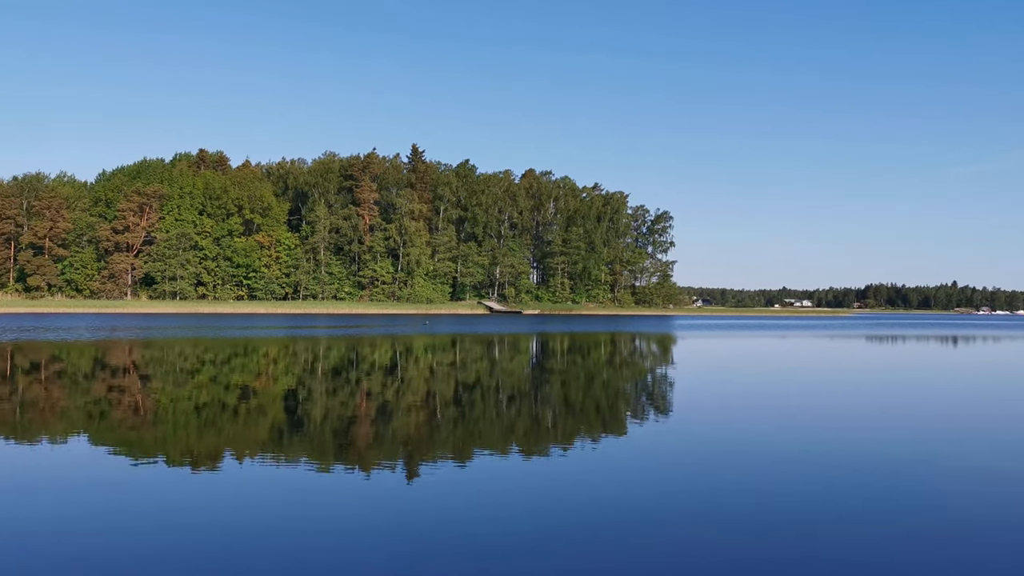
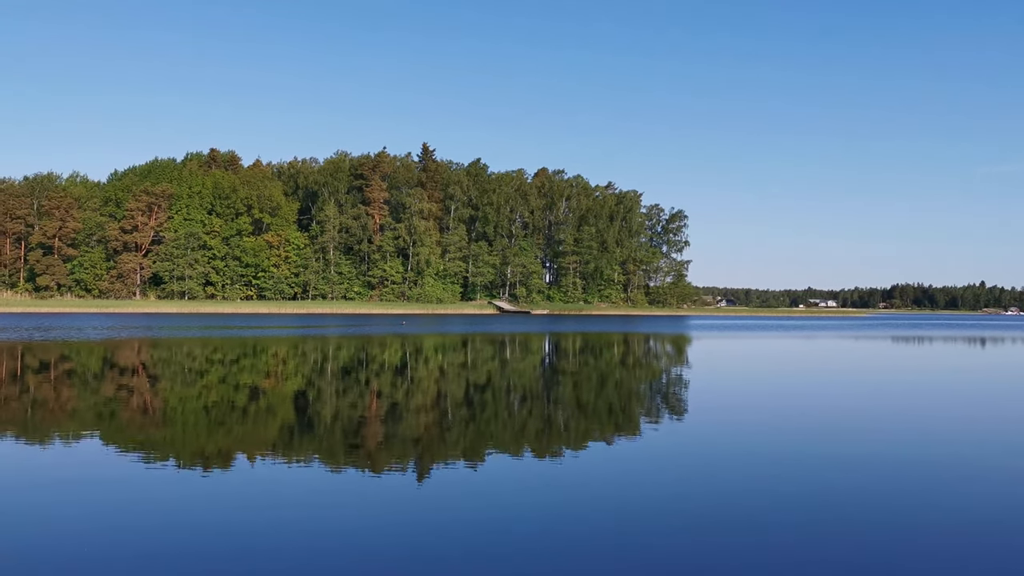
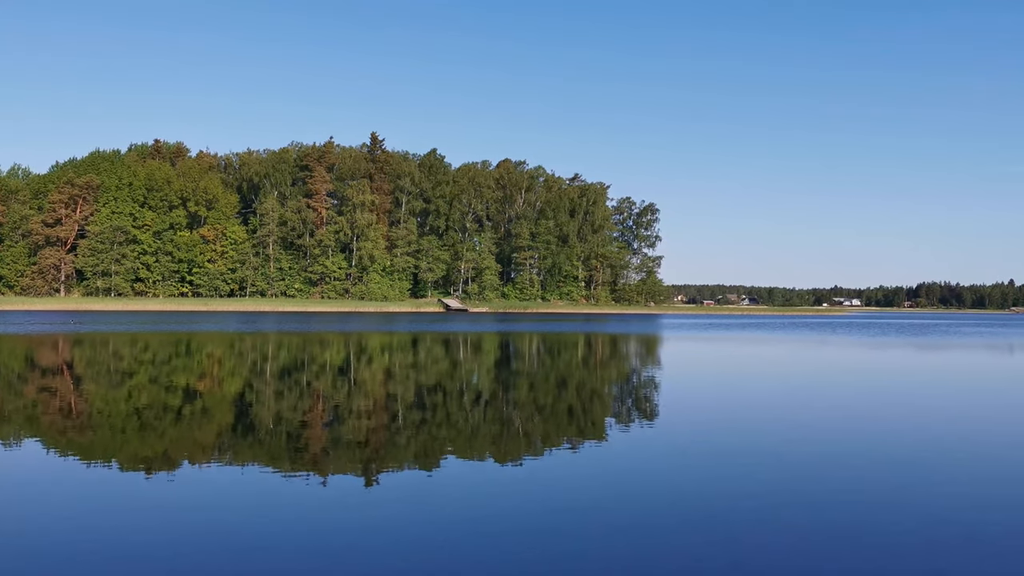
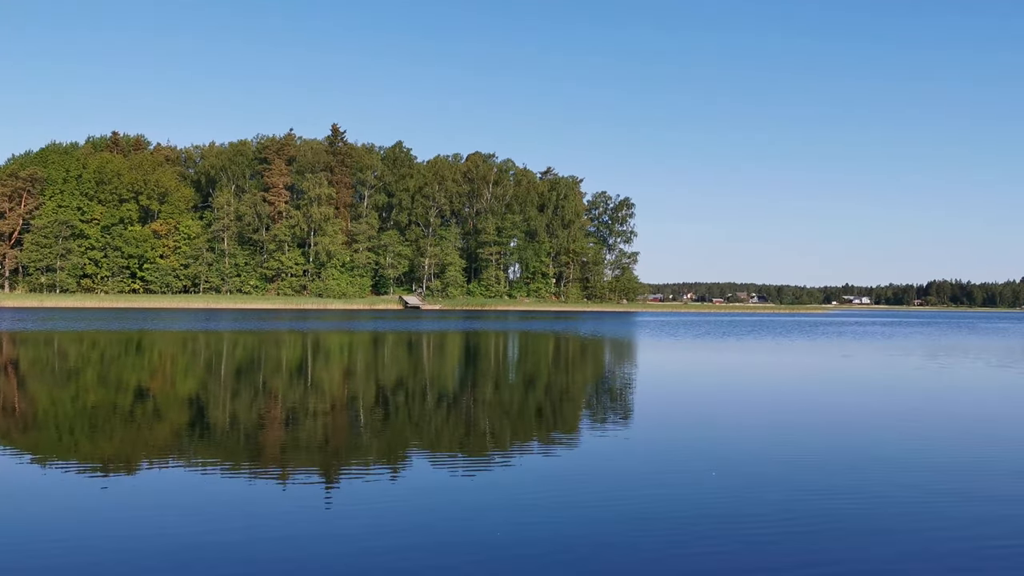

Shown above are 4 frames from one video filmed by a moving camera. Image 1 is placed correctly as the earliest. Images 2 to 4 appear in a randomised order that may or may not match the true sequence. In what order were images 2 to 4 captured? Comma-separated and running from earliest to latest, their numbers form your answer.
2, 3, 4
